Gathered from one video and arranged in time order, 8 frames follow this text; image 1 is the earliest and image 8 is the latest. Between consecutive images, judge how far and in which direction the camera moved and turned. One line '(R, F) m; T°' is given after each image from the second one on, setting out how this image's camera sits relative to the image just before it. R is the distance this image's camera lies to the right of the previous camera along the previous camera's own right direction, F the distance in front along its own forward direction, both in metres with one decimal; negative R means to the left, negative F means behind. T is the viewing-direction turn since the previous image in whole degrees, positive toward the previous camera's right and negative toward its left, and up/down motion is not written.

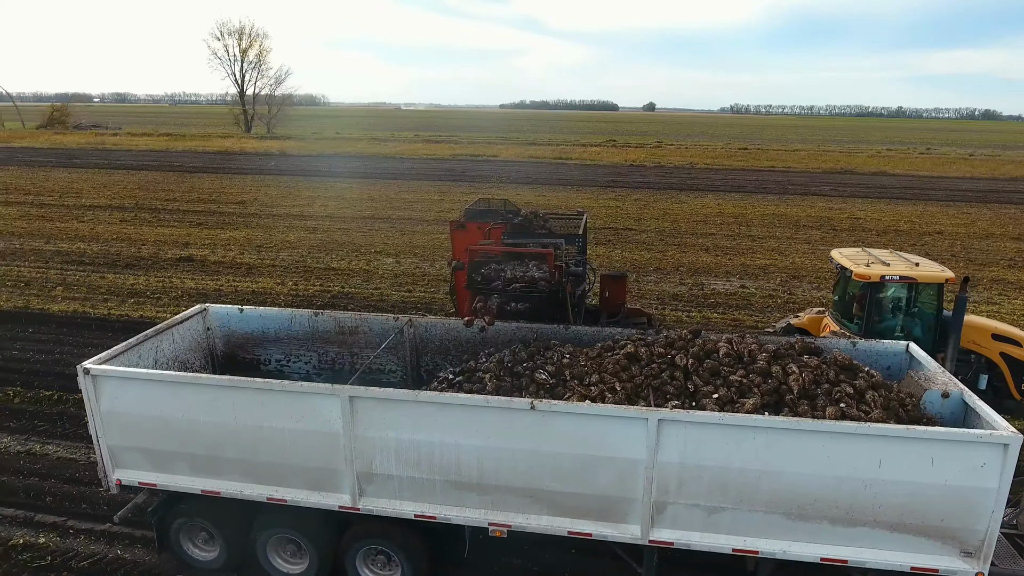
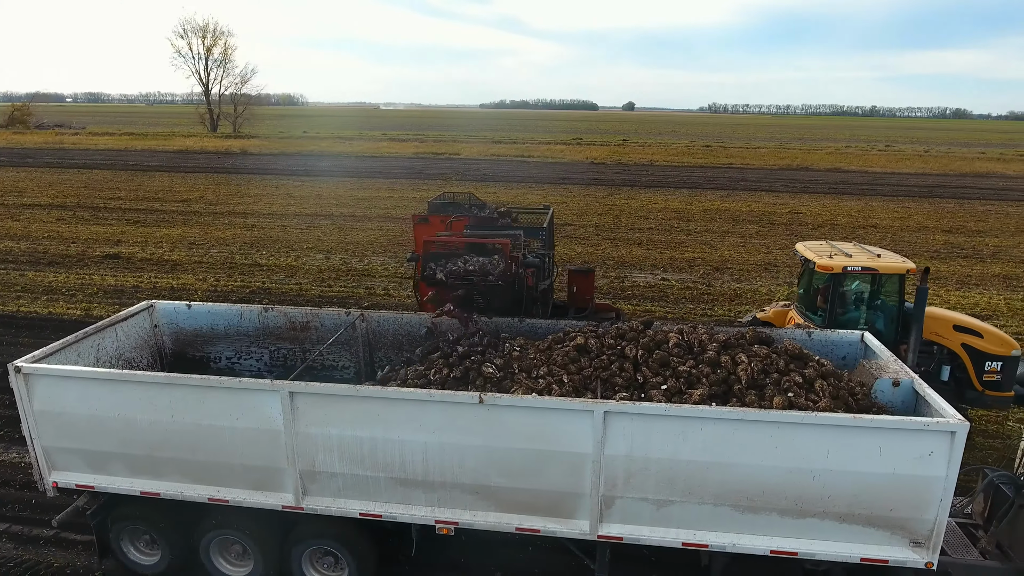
(+0.3, +0.1) m; +1°
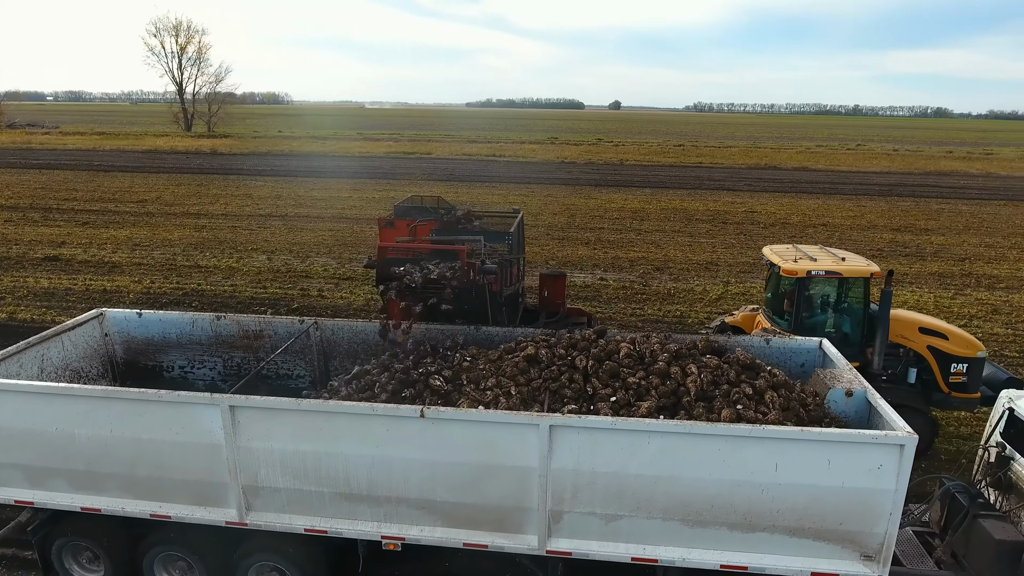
(+0.3, +0.1) m; +1°
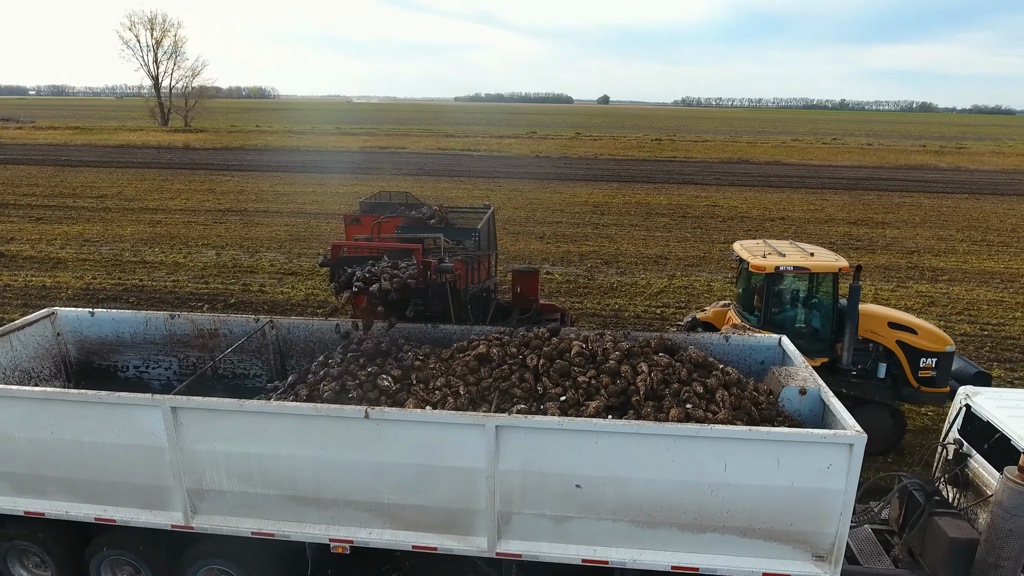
(+0.3, +0.1) m; +1°
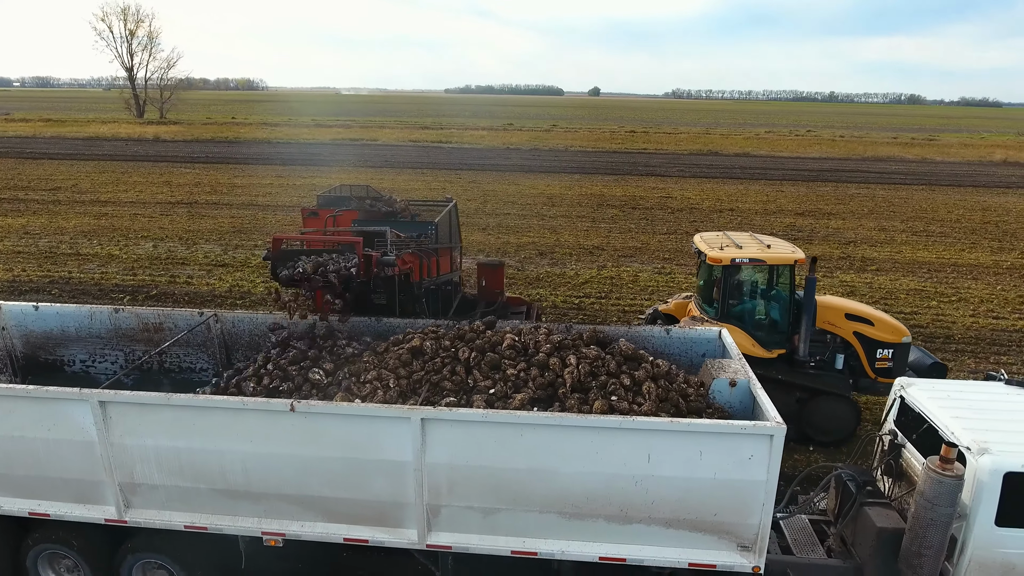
(+0.4, 0.0) m; 0°
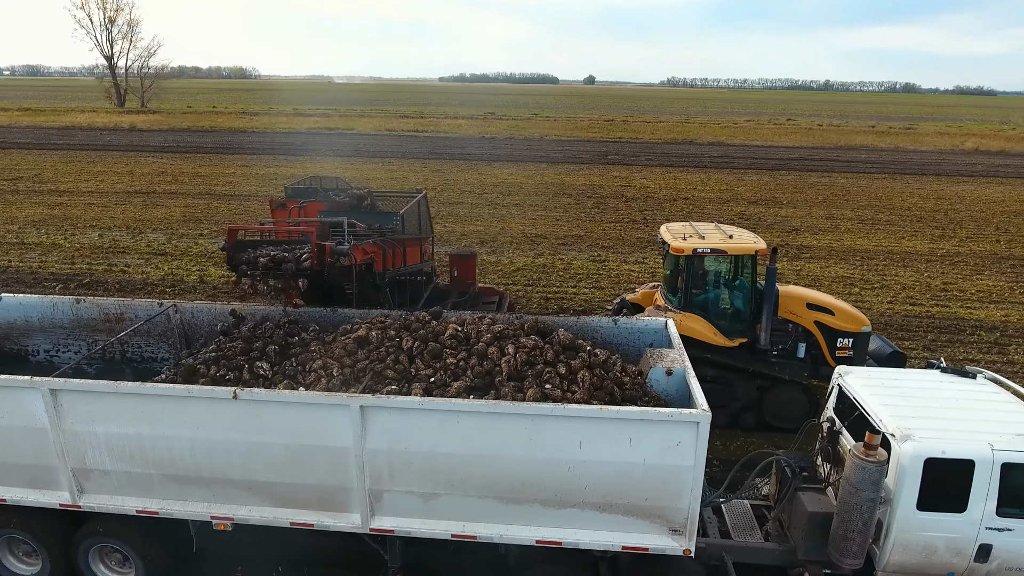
(+0.4, -0.1) m; 0°
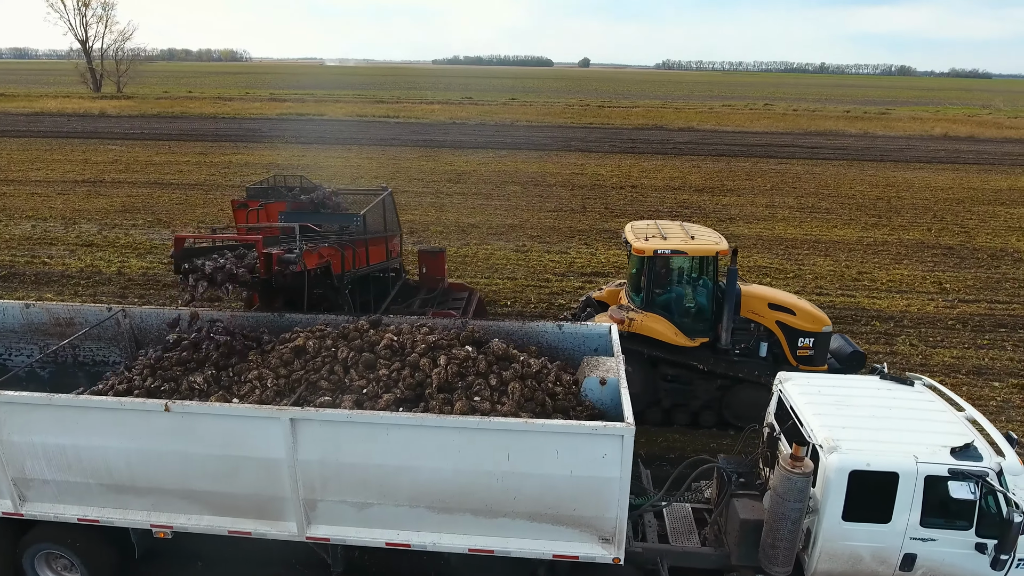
(+0.4, 0.0) m; 0°
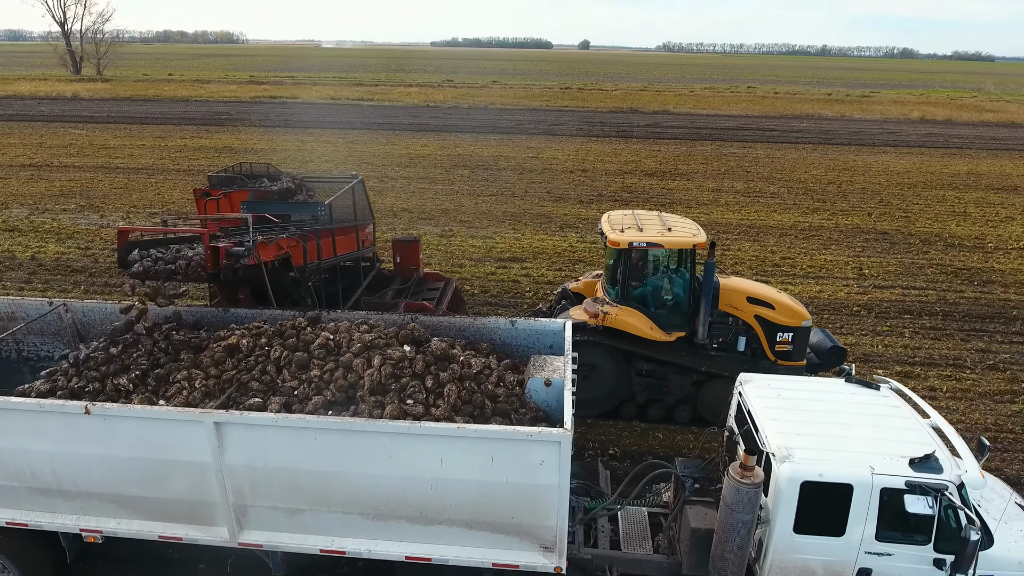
(+0.4, +0.2) m; 0°
